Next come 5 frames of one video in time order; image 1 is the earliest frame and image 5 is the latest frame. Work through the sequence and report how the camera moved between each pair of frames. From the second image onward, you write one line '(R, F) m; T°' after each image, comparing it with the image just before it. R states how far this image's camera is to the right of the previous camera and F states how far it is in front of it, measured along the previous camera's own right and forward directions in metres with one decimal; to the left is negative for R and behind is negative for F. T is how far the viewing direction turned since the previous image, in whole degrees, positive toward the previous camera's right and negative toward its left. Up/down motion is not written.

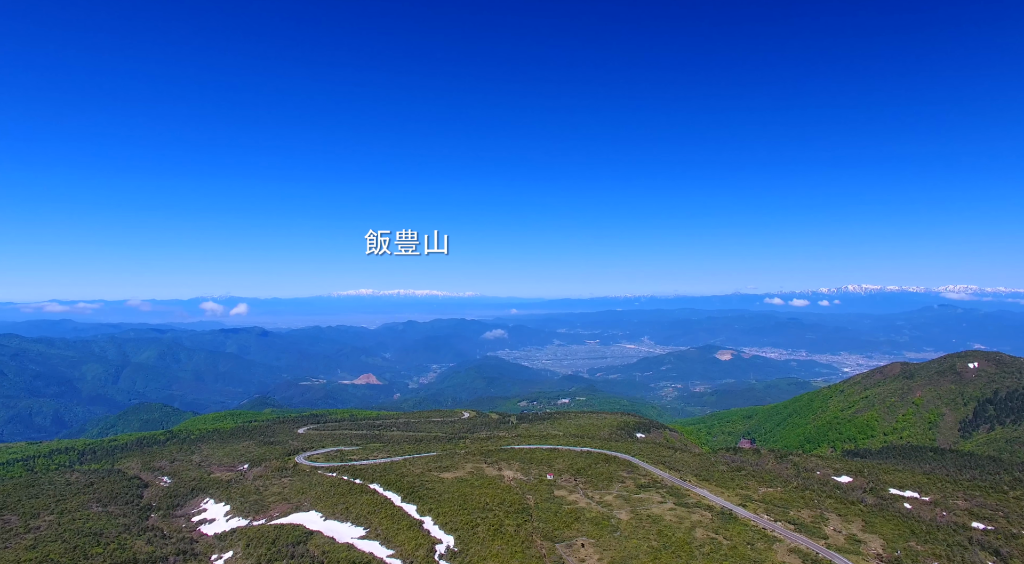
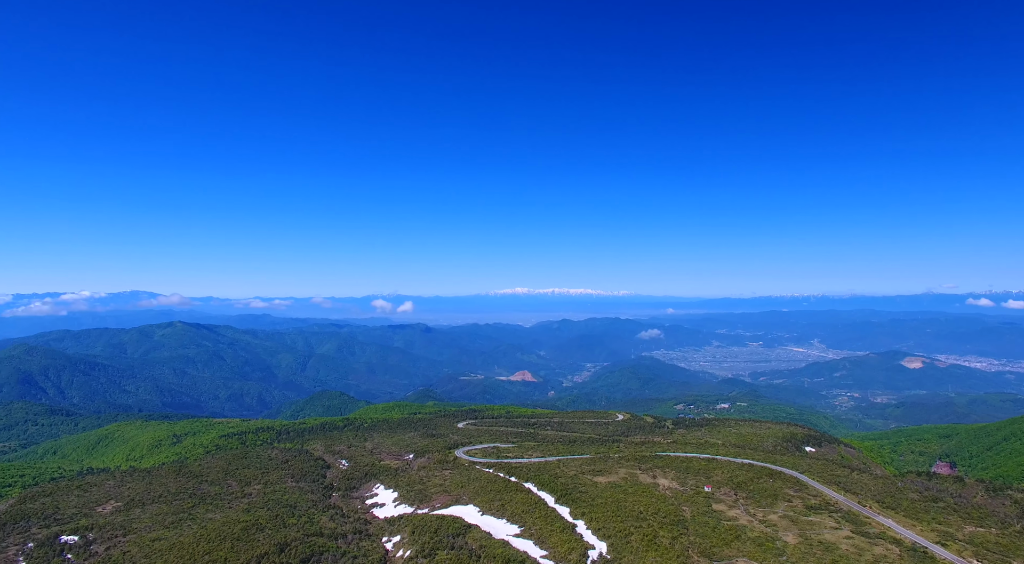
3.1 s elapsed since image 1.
(+0.9, +4.8) m; -13°
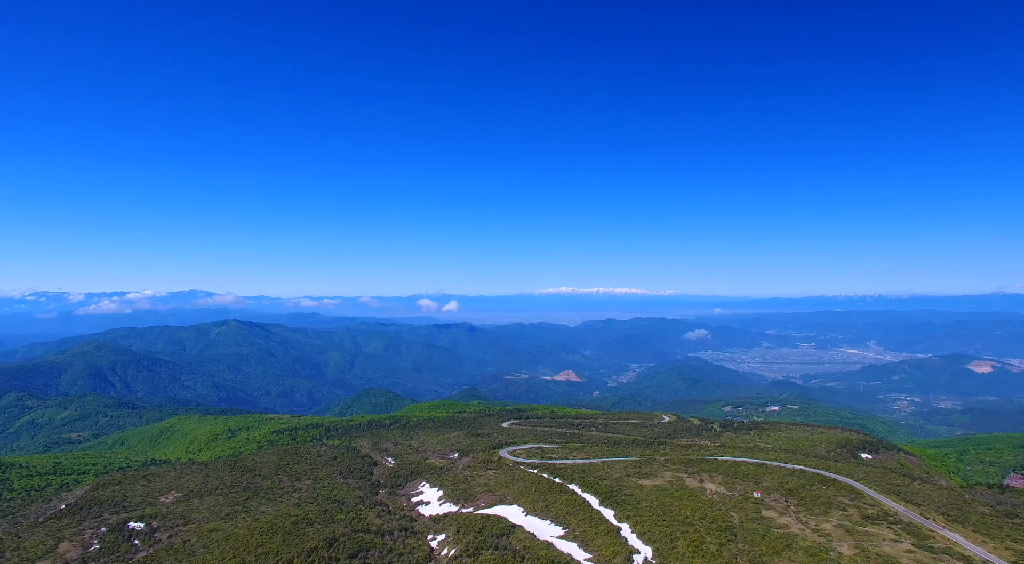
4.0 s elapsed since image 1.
(+0.5, +1.9) m; -4°
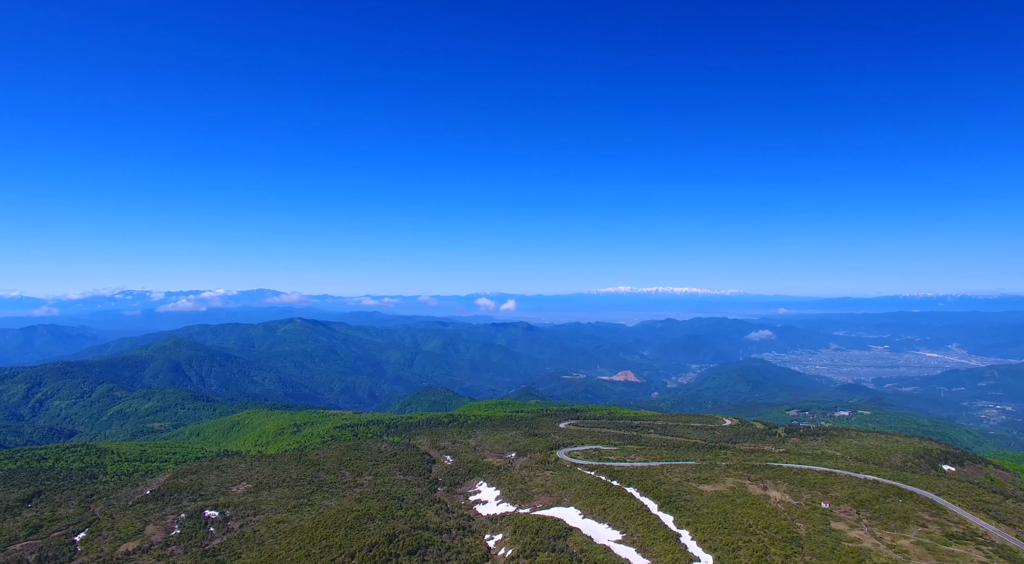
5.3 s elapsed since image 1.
(+0.7, +3.1) m; -5°
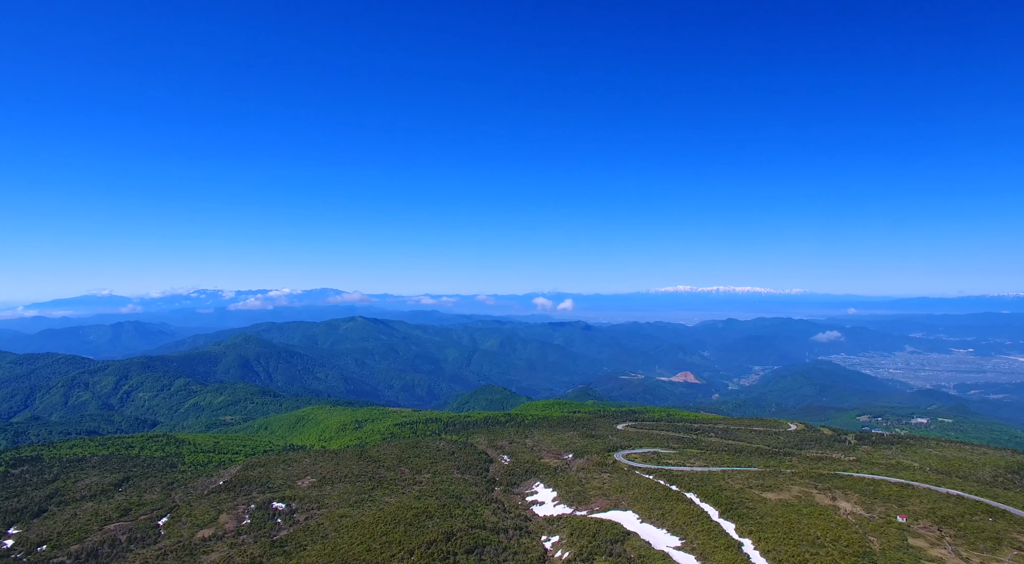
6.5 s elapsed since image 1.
(+0.7, +4.1) m; -5°
